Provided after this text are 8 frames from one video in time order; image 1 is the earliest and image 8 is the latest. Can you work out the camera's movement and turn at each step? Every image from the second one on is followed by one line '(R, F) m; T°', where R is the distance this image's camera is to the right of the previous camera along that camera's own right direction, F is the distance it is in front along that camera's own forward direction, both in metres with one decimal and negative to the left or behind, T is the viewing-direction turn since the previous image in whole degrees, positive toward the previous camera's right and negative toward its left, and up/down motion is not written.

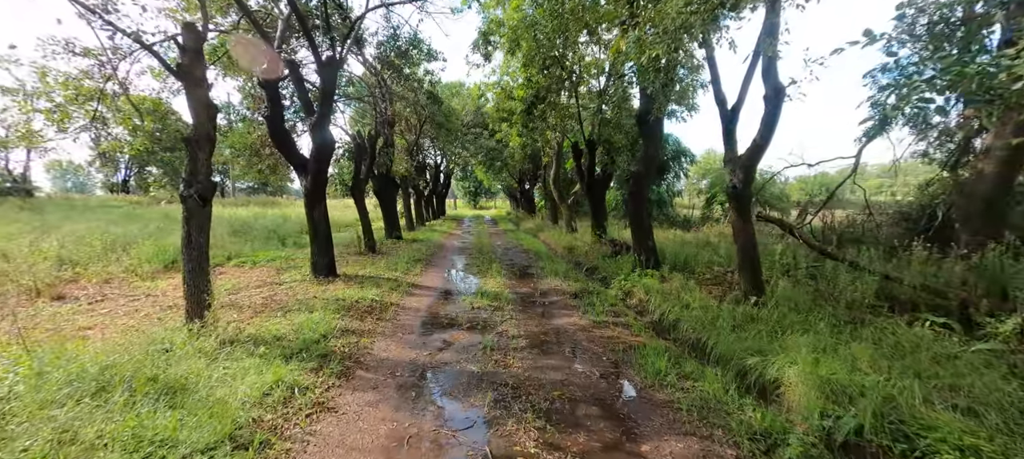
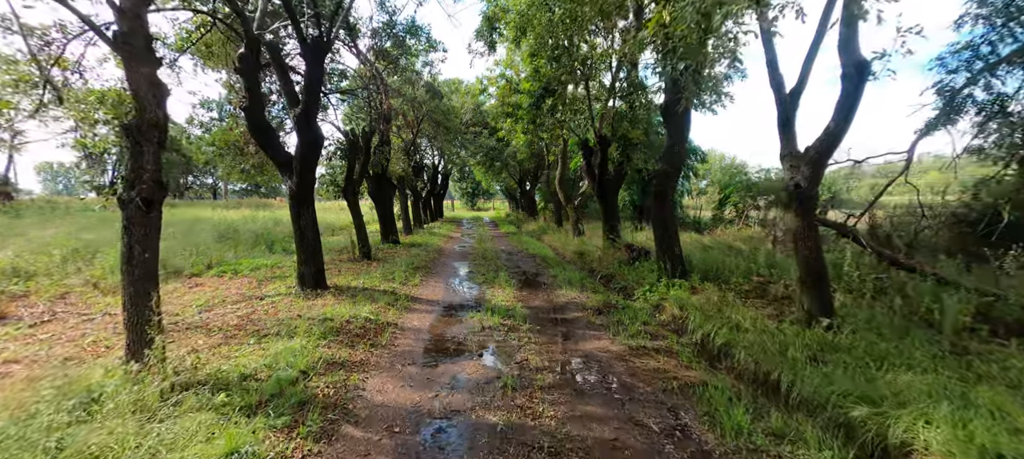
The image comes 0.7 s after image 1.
(-0.3, +1.0) m; 0°
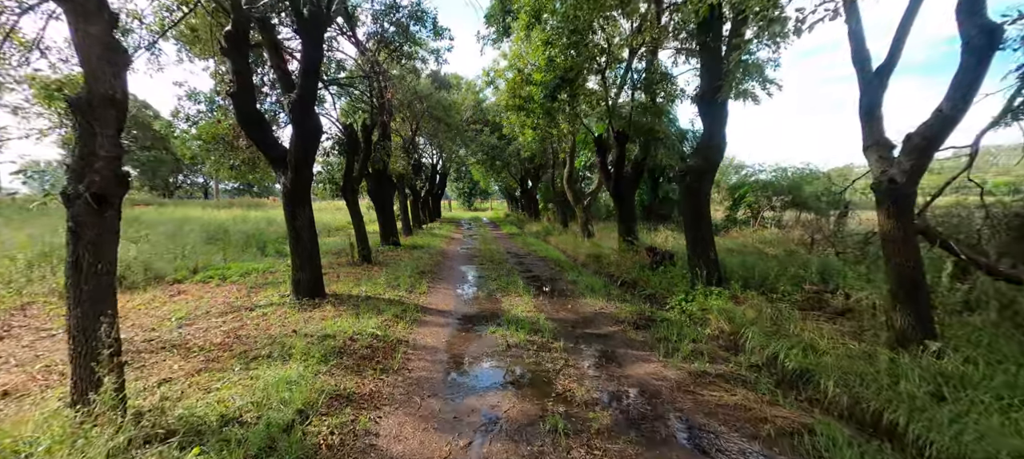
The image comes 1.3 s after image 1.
(-0.4, +0.8) m; +1°
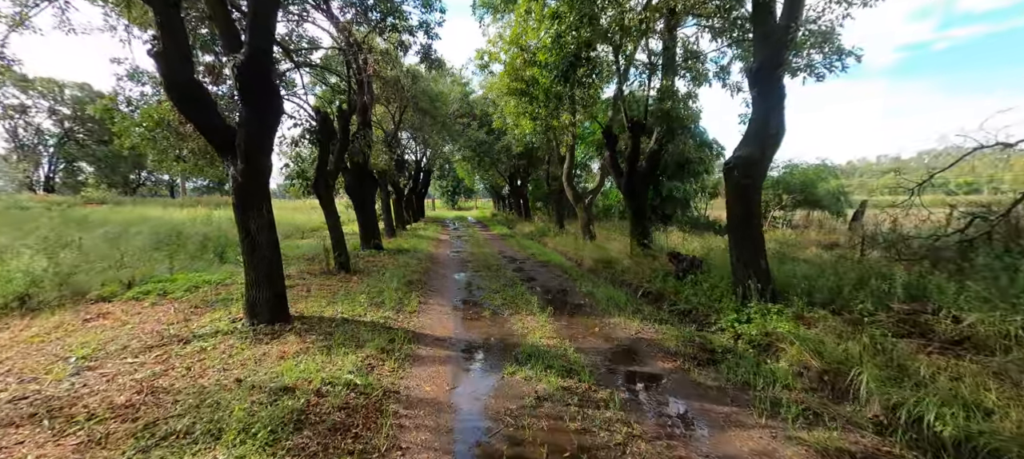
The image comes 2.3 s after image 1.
(-0.5, +1.5) m; +2°
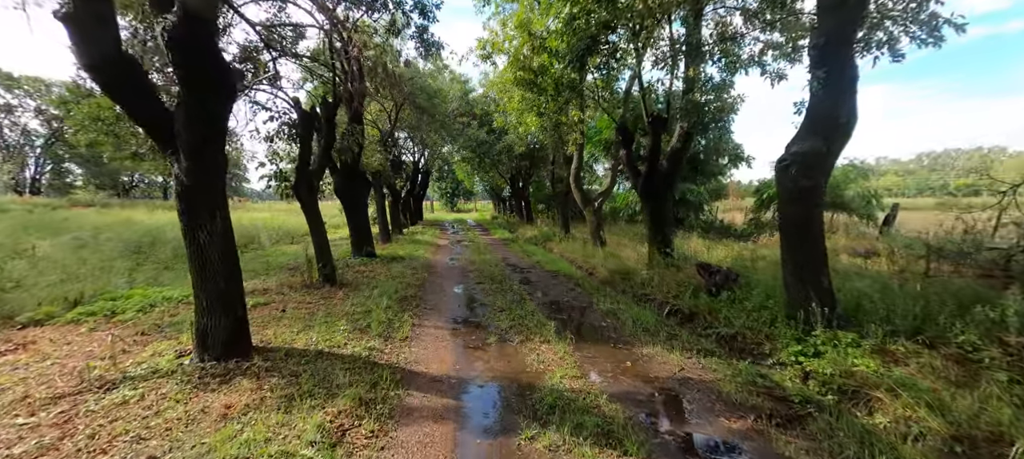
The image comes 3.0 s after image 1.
(-0.2, +1.1) m; 0°
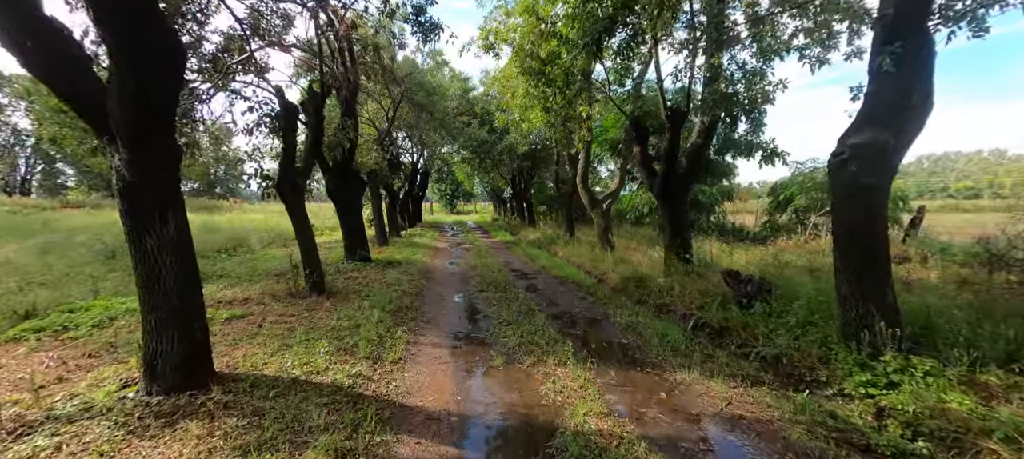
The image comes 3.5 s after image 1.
(-0.1, +0.8) m; 0°
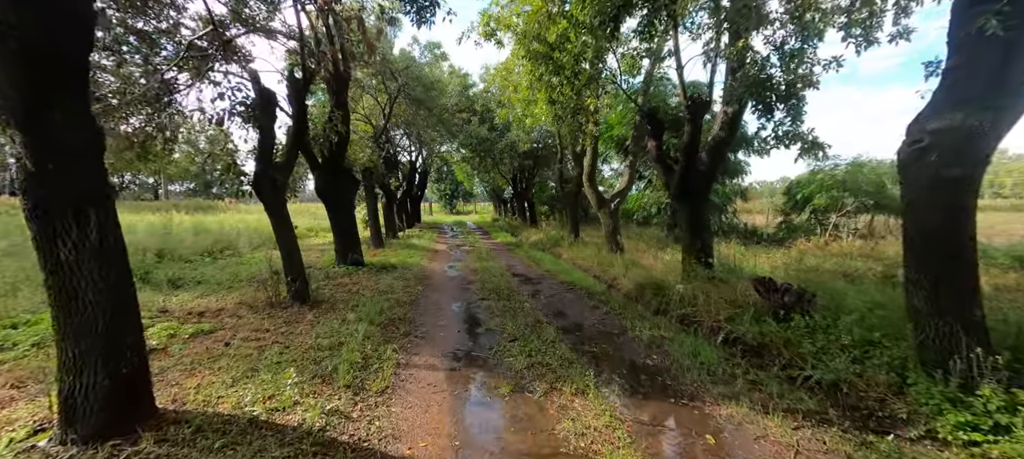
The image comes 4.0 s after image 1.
(-0.1, +0.8) m; 0°
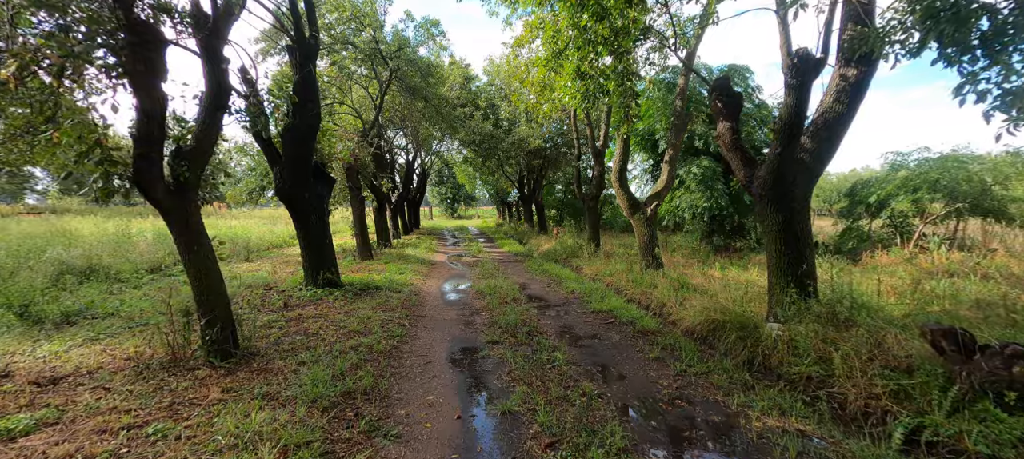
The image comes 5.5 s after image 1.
(-0.3, +2.5) m; 0°
